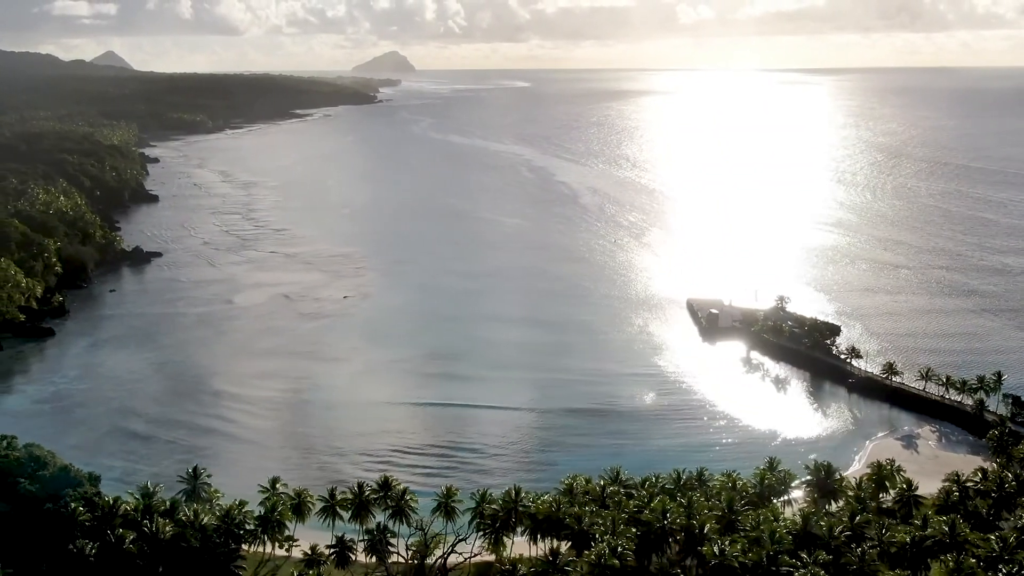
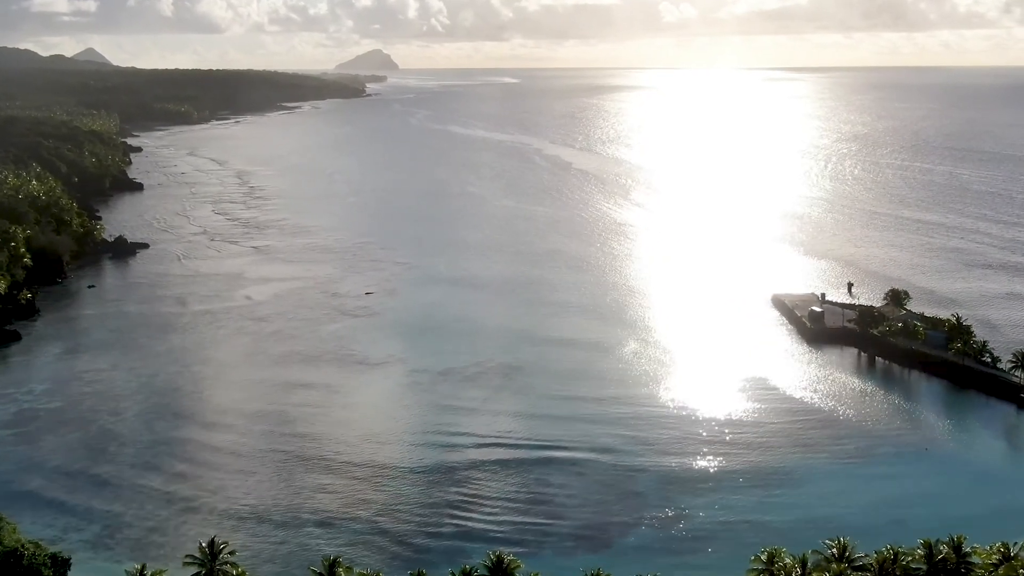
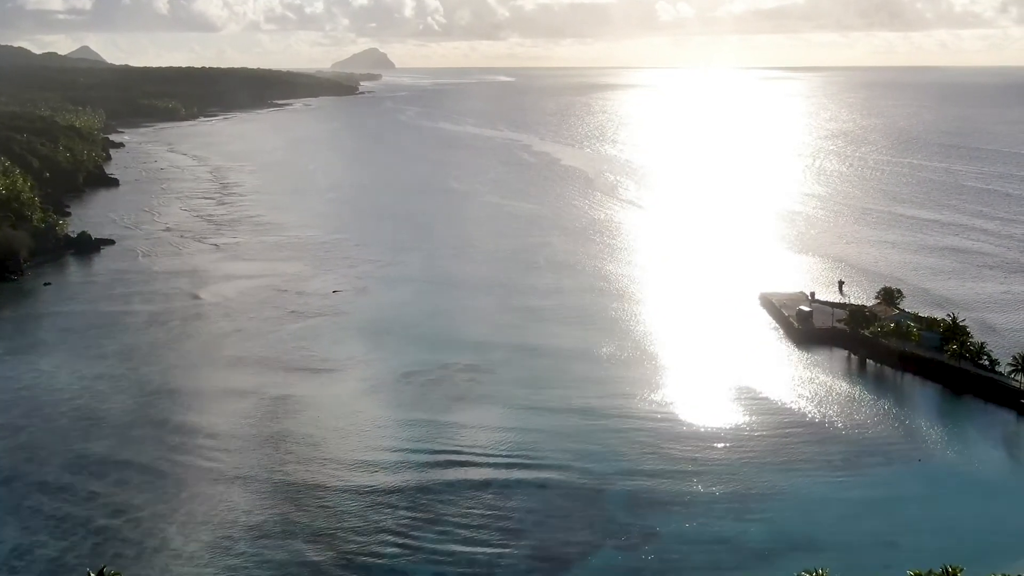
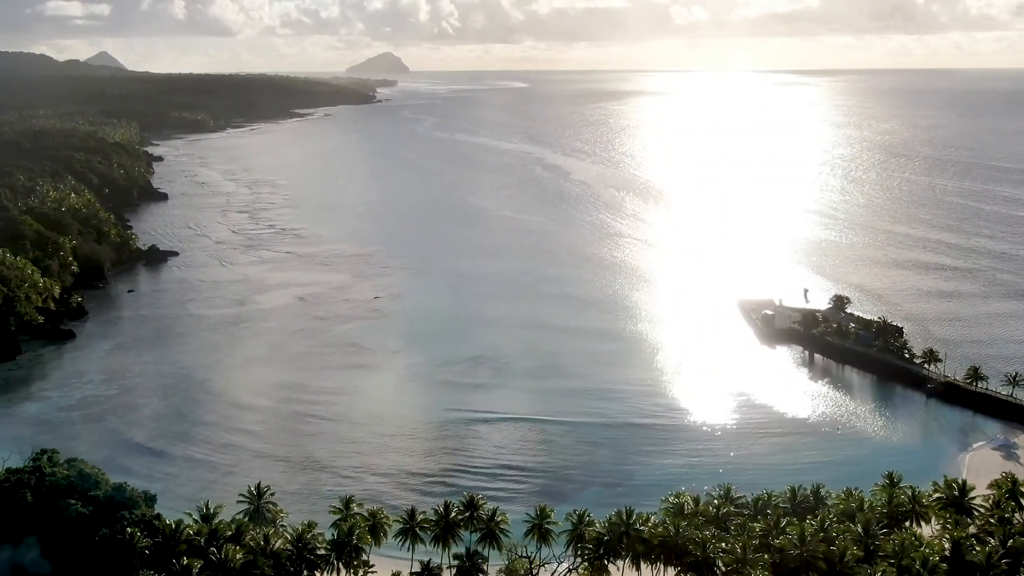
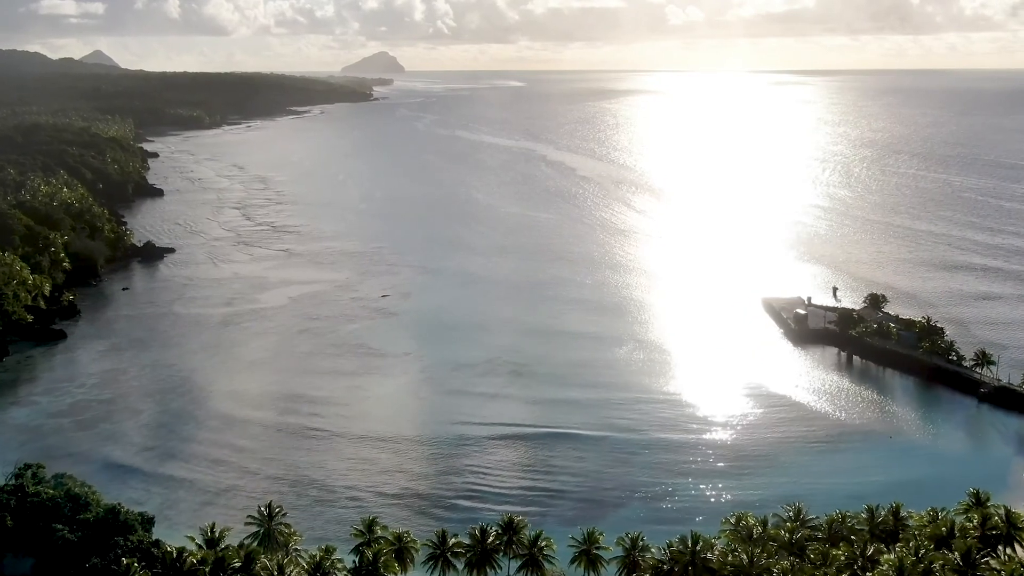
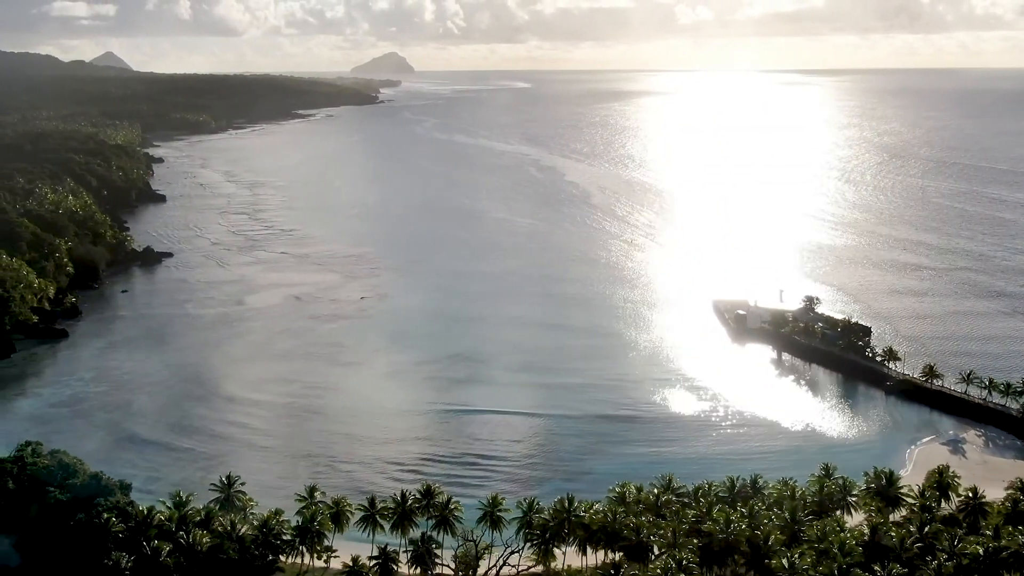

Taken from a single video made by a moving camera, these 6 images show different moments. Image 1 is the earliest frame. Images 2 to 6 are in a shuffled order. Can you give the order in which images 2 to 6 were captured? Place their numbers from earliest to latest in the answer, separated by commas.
6, 4, 5, 2, 3
